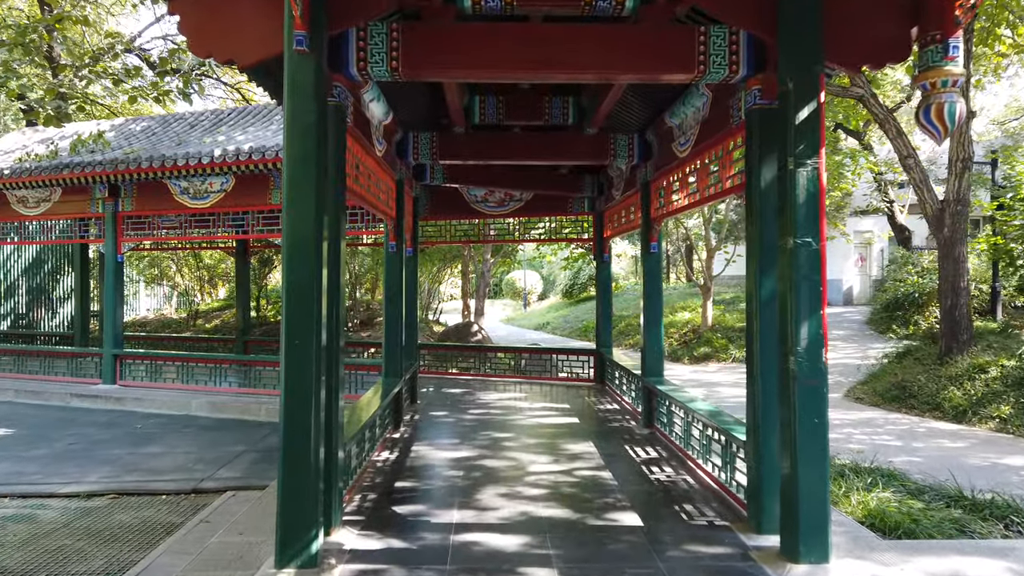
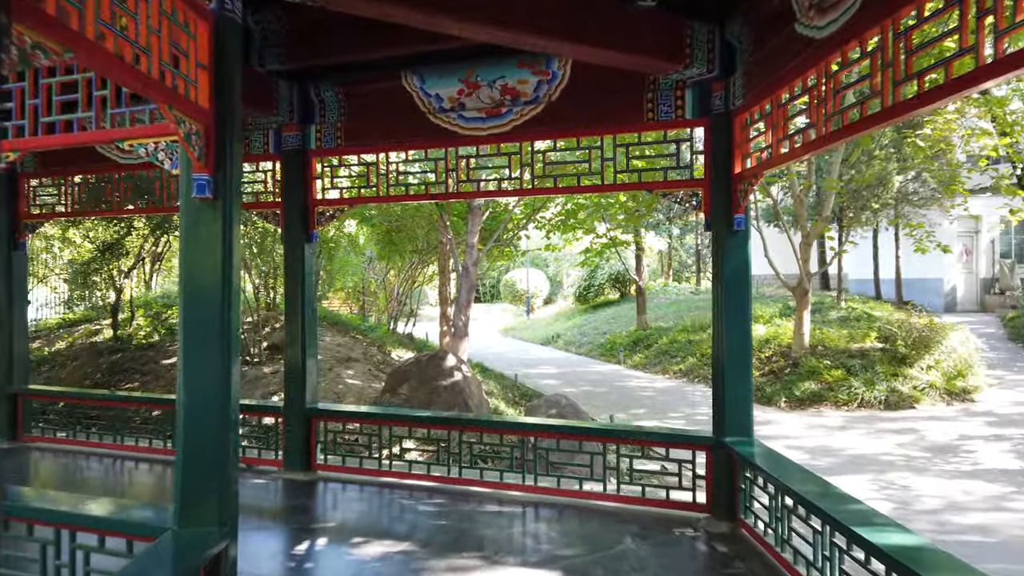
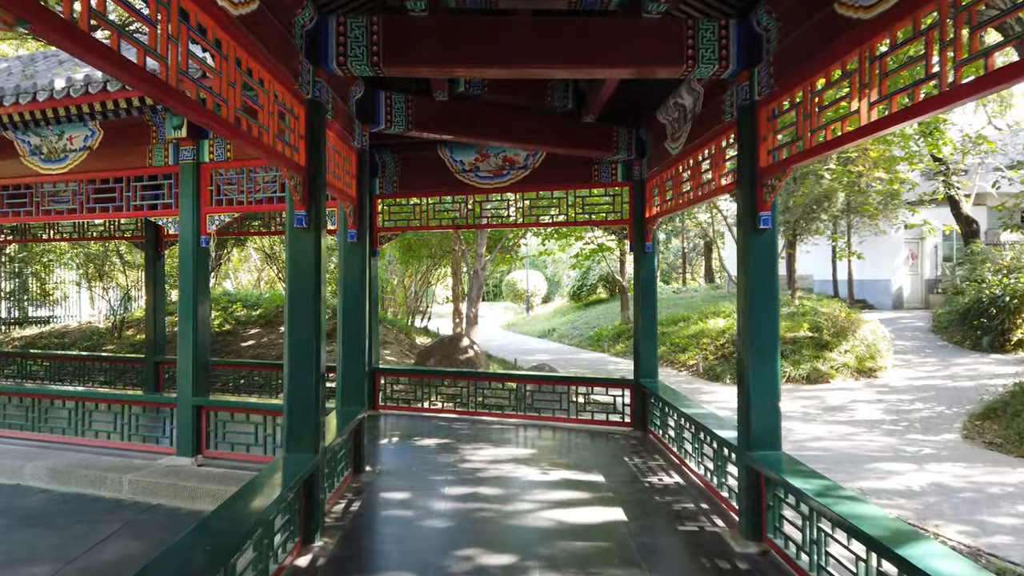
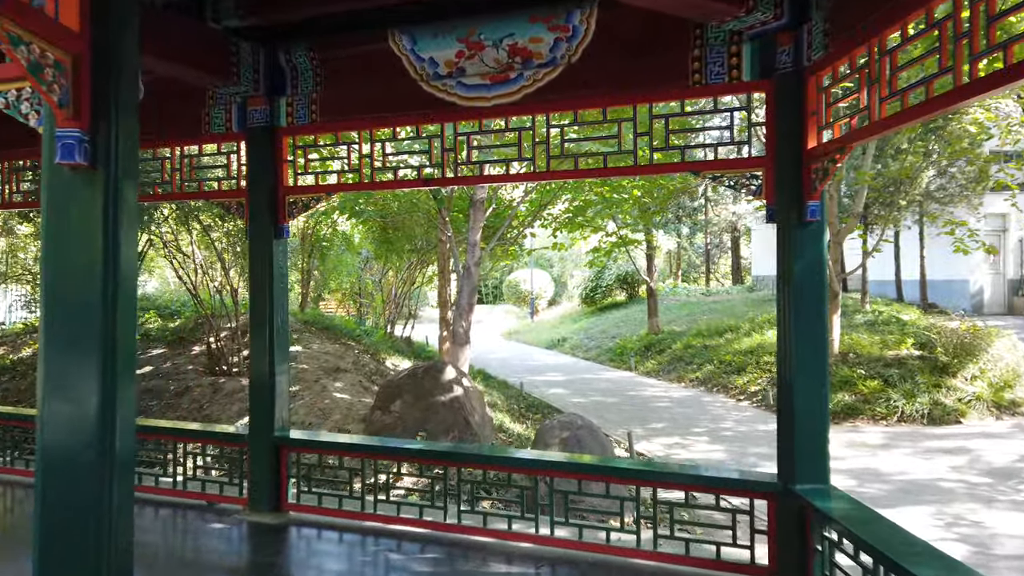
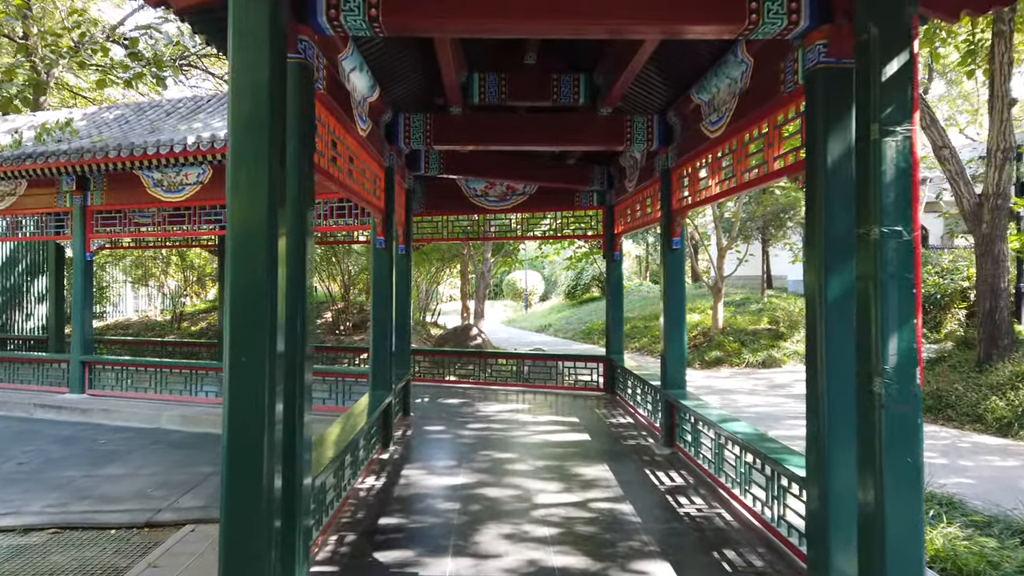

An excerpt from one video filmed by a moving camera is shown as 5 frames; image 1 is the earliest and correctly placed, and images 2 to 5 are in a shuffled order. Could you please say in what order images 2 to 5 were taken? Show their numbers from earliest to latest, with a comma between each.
5, 3, 2, 4
